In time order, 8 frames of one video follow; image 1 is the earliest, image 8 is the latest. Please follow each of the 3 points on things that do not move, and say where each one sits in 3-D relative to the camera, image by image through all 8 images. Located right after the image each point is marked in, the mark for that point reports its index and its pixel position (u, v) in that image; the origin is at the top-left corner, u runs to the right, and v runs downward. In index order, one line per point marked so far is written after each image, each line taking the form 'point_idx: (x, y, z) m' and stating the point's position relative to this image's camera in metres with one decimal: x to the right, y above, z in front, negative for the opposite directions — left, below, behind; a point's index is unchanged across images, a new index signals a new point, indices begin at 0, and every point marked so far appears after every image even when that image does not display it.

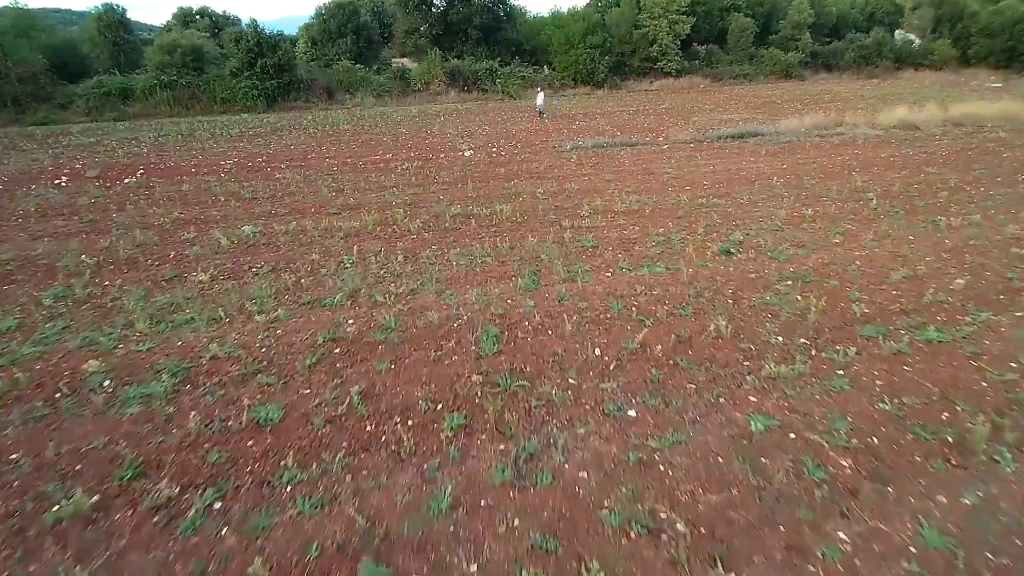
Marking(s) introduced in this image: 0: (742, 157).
0: (+6.4, +3.6, +18.1) m
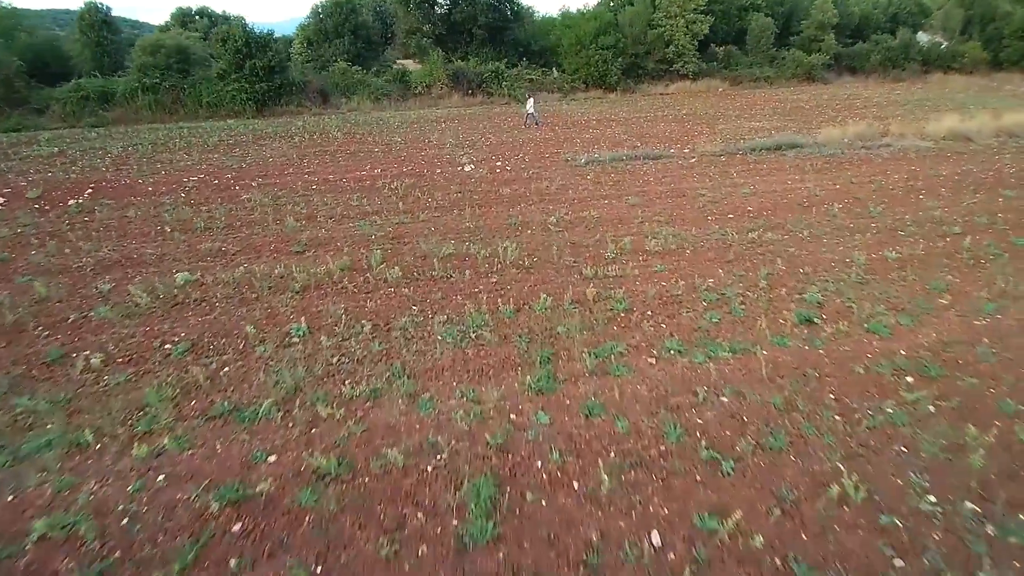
0: (+6.6, +2.7, +15.6) m
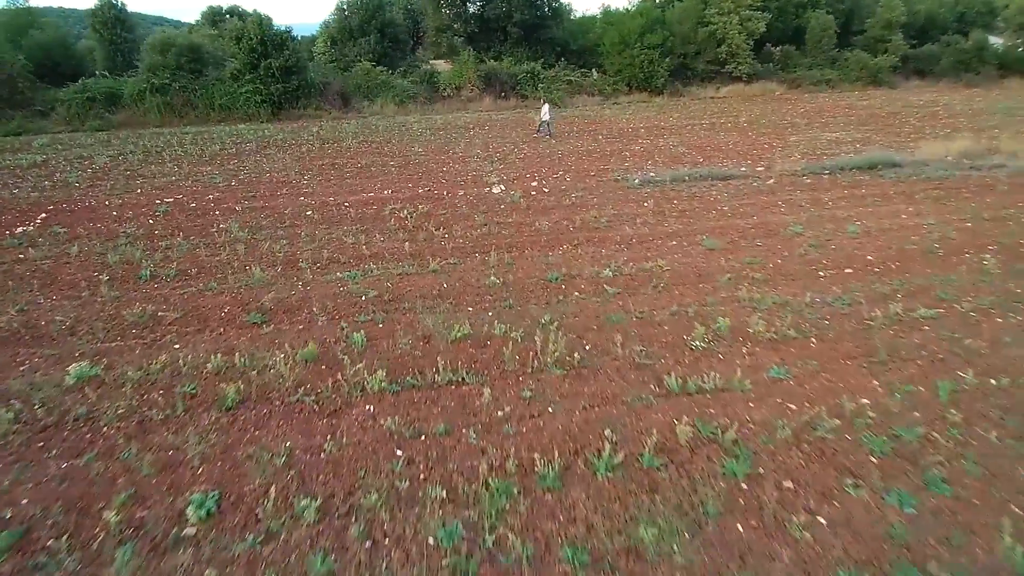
0: (+7.3, +1.6, +12.4) m
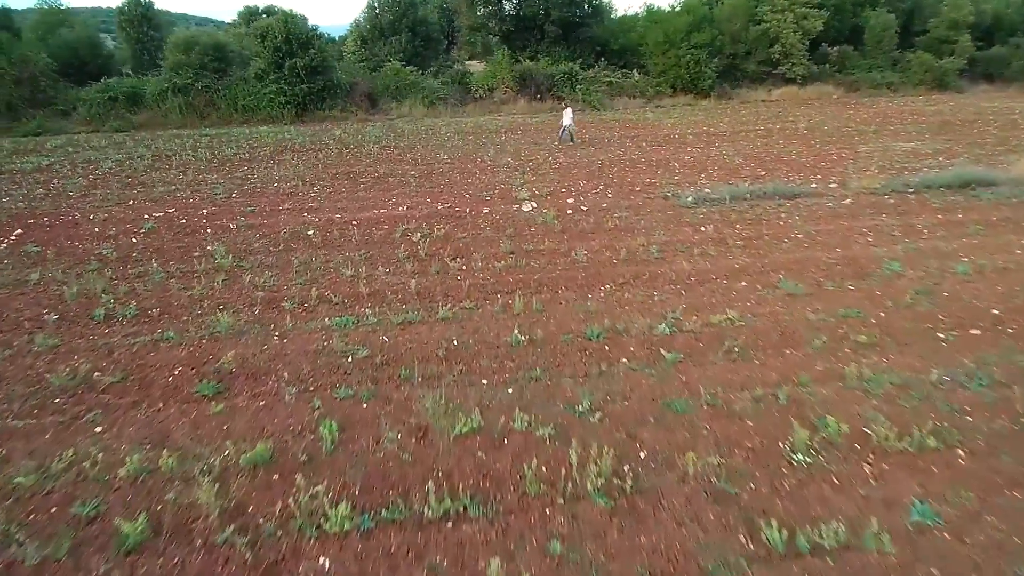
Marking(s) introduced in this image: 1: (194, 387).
0: (+7.8, +0.8, +10.3) m
1: (-2.7, -0.8, +5.6) m
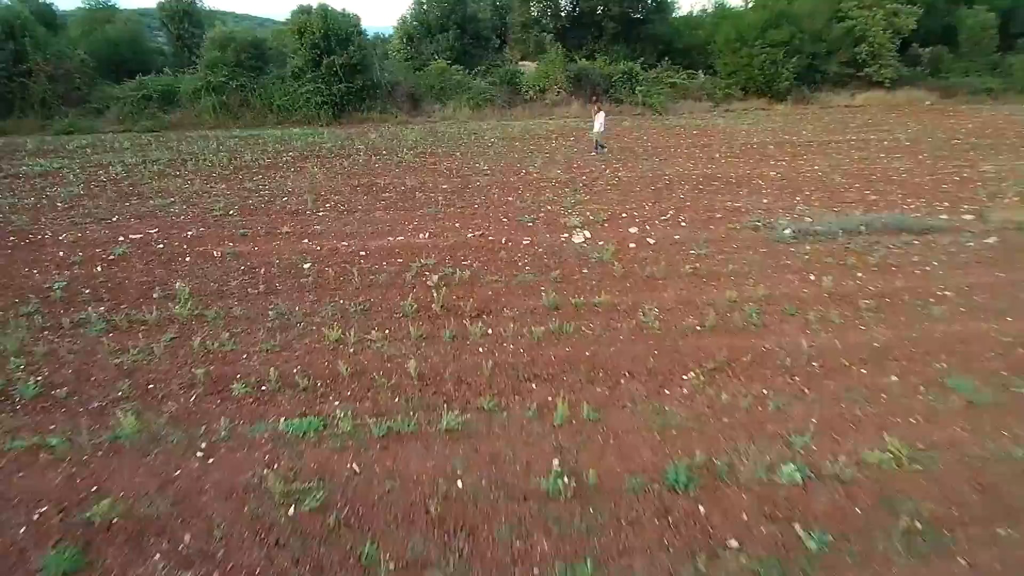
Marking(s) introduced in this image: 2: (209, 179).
0: (+8.4, -0.1, +7.5) m
1: (-2.5, -1.4, +3.6) m
2: (-6.5, +2.4, +14.0) m
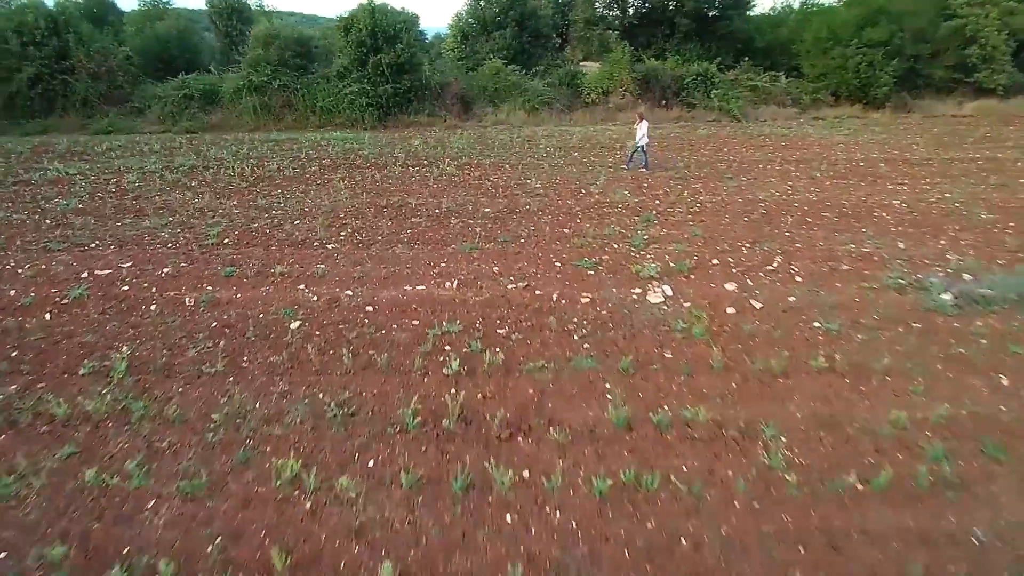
0: (+8.7, -1.1, +4.6) m
1: (-2.5, -2.1, +1.6) m
2: (-5.5, +1.8, +12.4) m
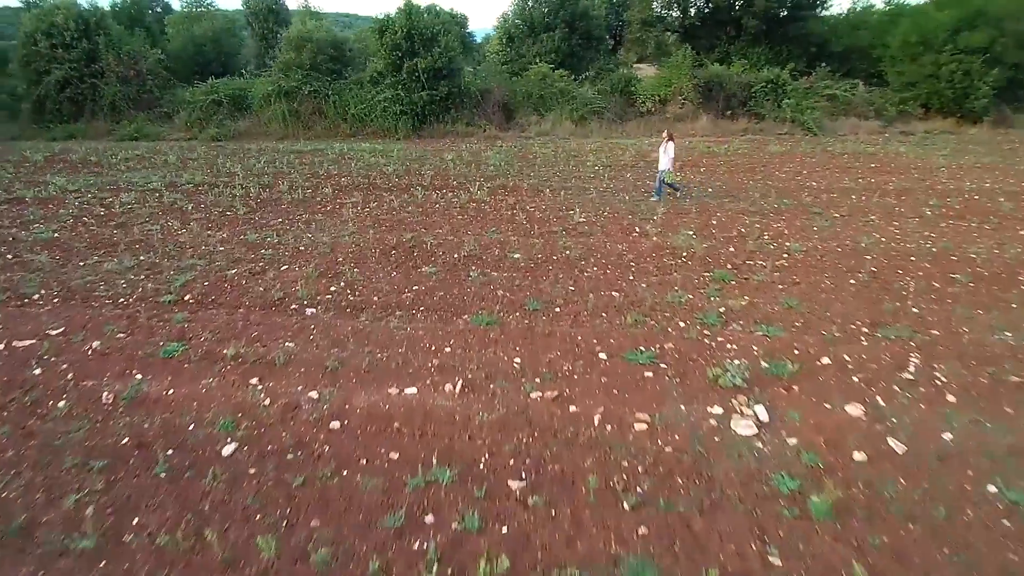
0: (+8.7, -2.2, +2.1) m
1: (-2.7, -2.8, -0.2) m
2: (-4.8, +1.1, +10.8) m
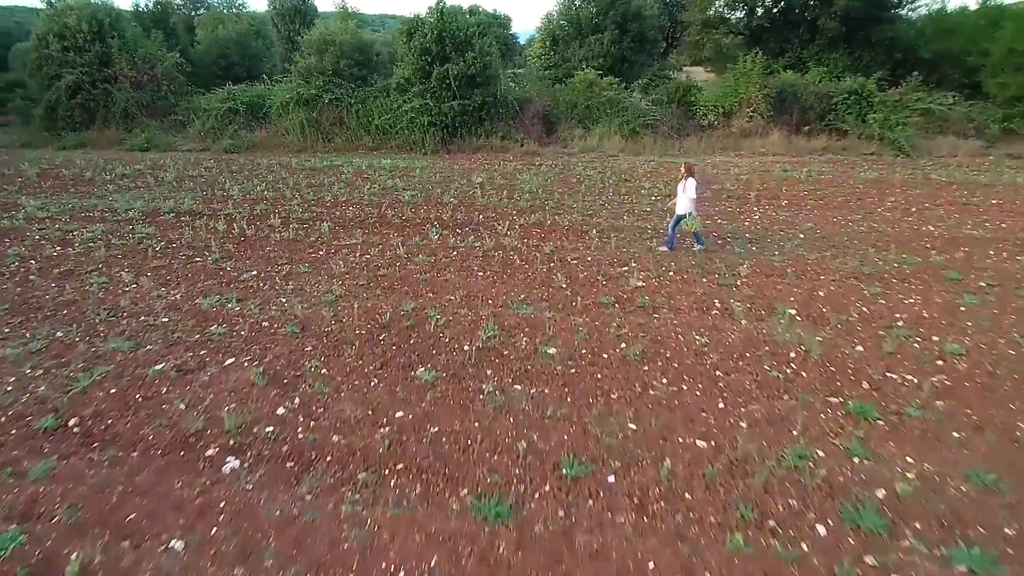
0: (+8.6, -3.4, -0.8) m
1: (-3.0, -3.7, -2.3) m
2: (-4.3, +0.3, +8.7) m
